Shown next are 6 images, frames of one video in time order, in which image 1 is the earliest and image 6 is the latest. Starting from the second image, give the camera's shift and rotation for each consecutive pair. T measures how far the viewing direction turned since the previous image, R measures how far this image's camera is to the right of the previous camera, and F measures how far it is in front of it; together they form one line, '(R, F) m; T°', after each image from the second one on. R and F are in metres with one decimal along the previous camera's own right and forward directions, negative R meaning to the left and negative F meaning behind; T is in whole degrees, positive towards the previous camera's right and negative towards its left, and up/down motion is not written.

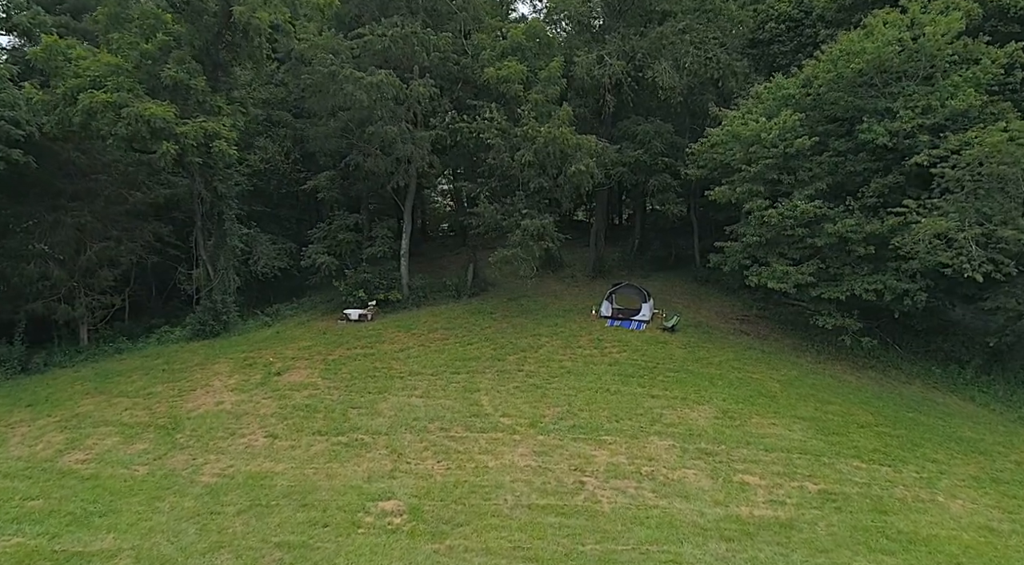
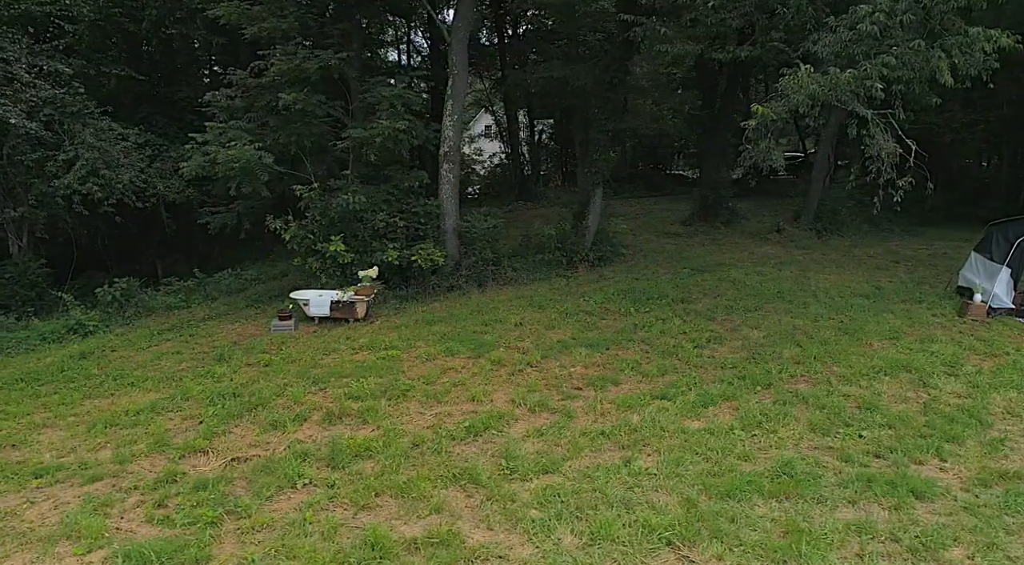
(+1.1, +11.4) m; -5°
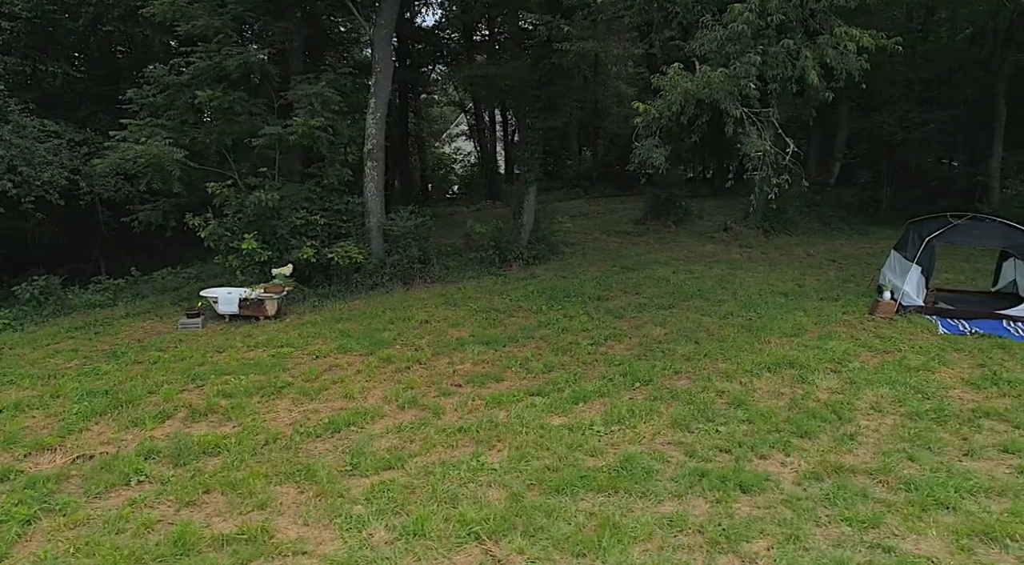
(+0.8, 0.0) m; +1°
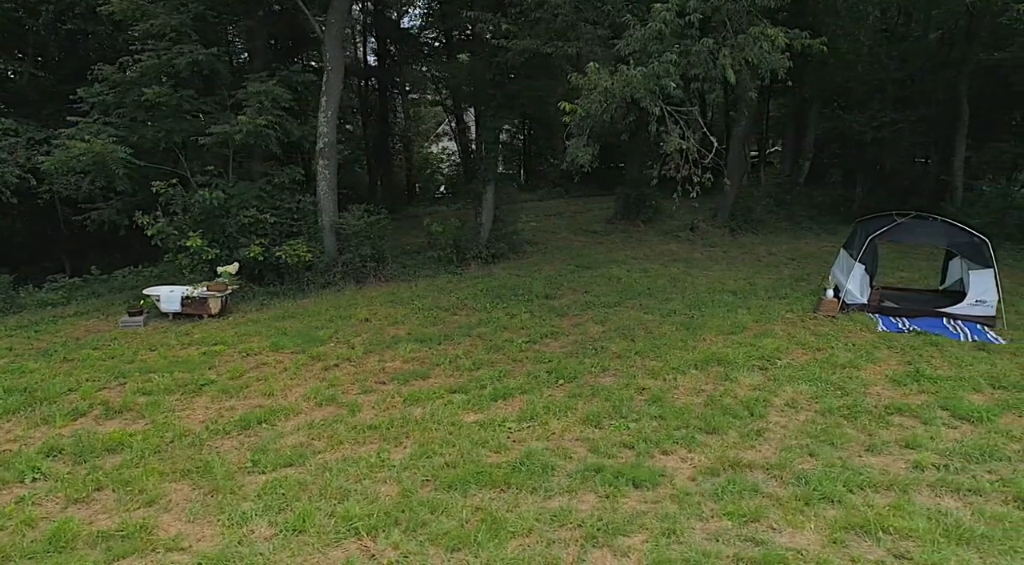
(+0.5, 0.0) m; +1°
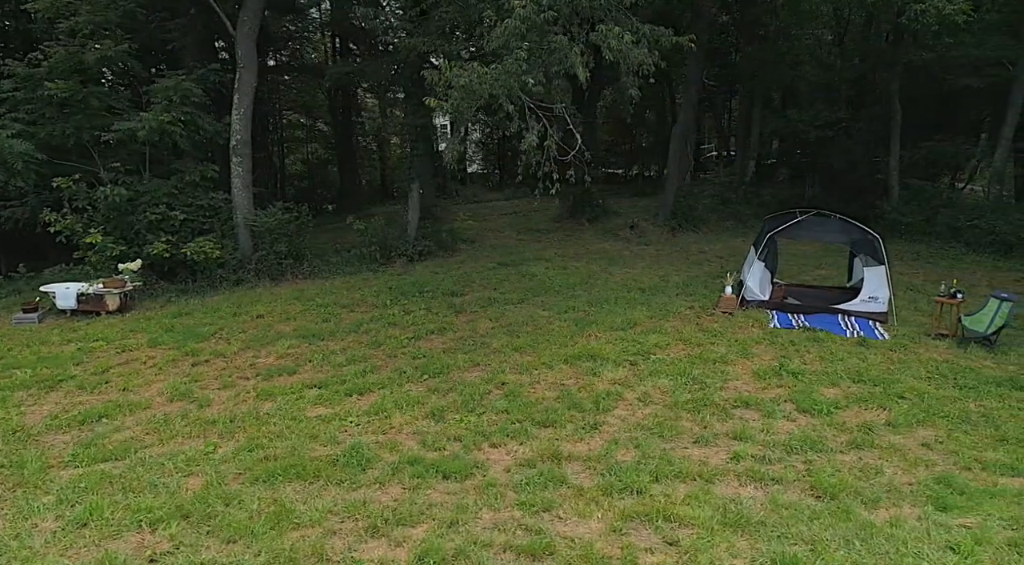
(+1.0, 0.0) m; +1°
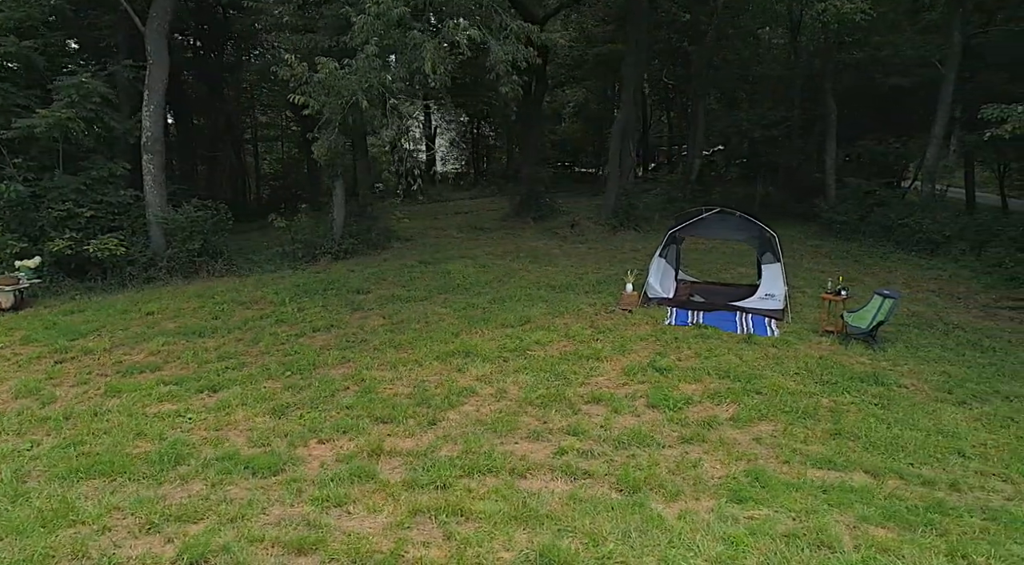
(+1.0, 0.0) m; +1°
